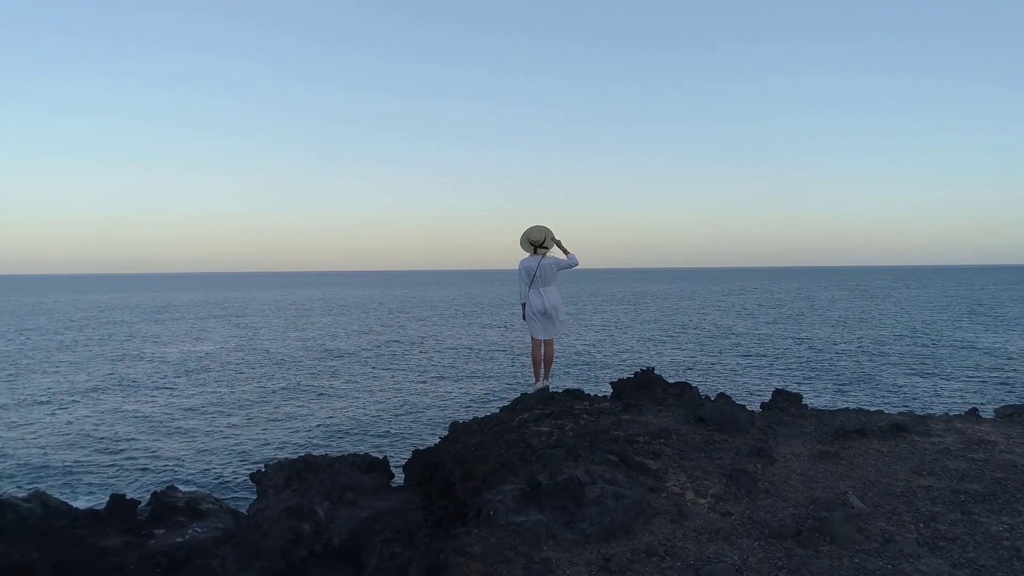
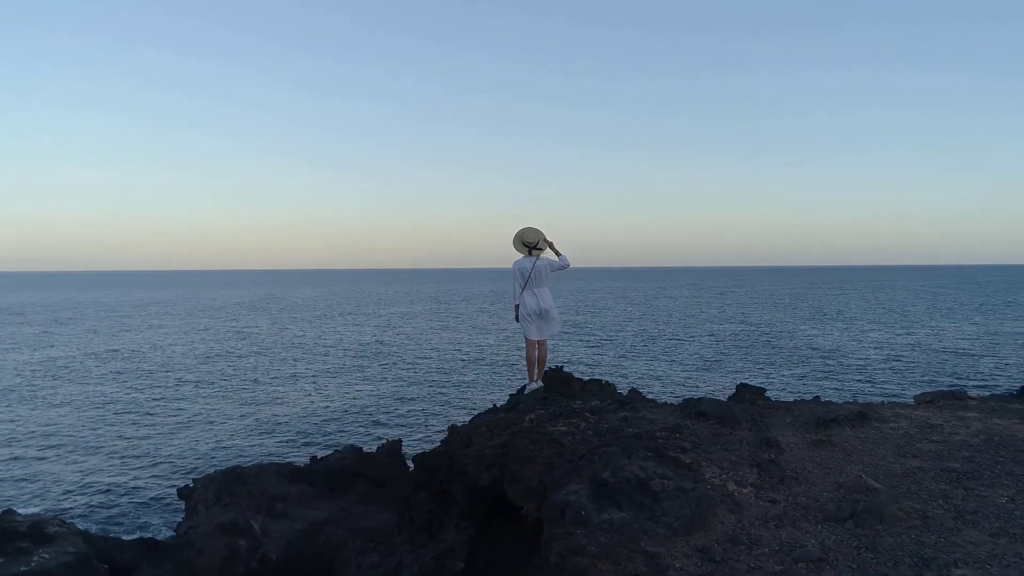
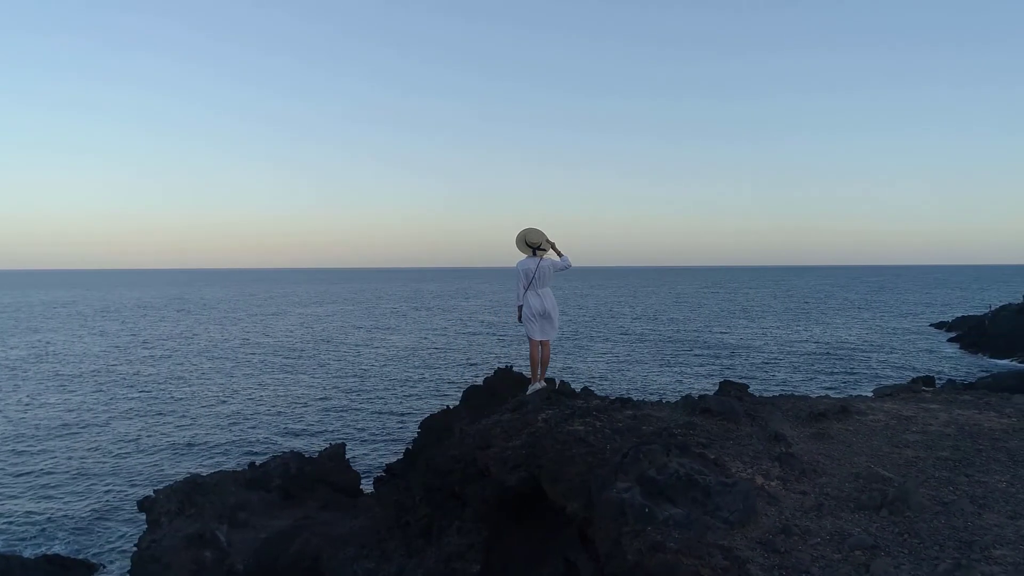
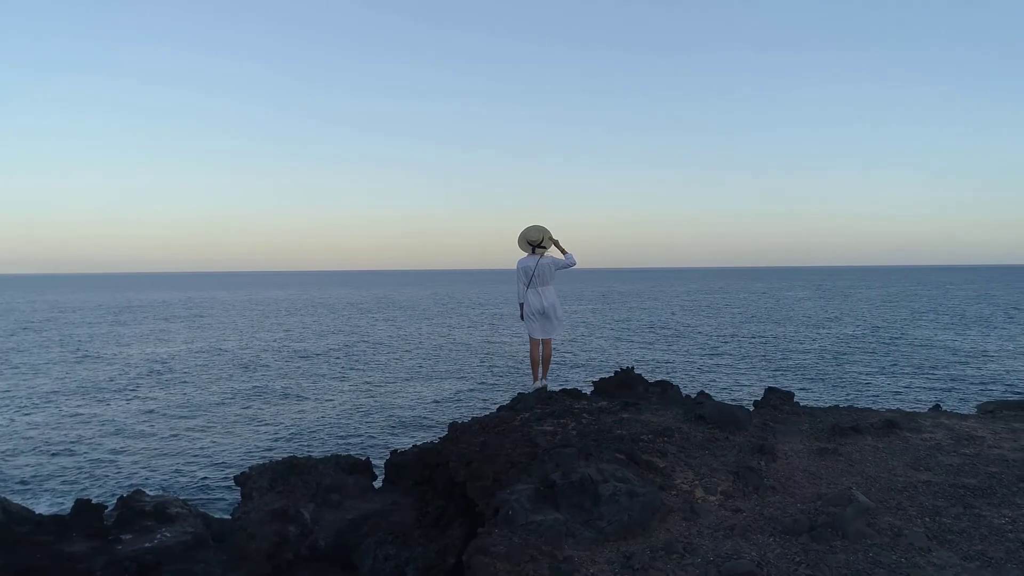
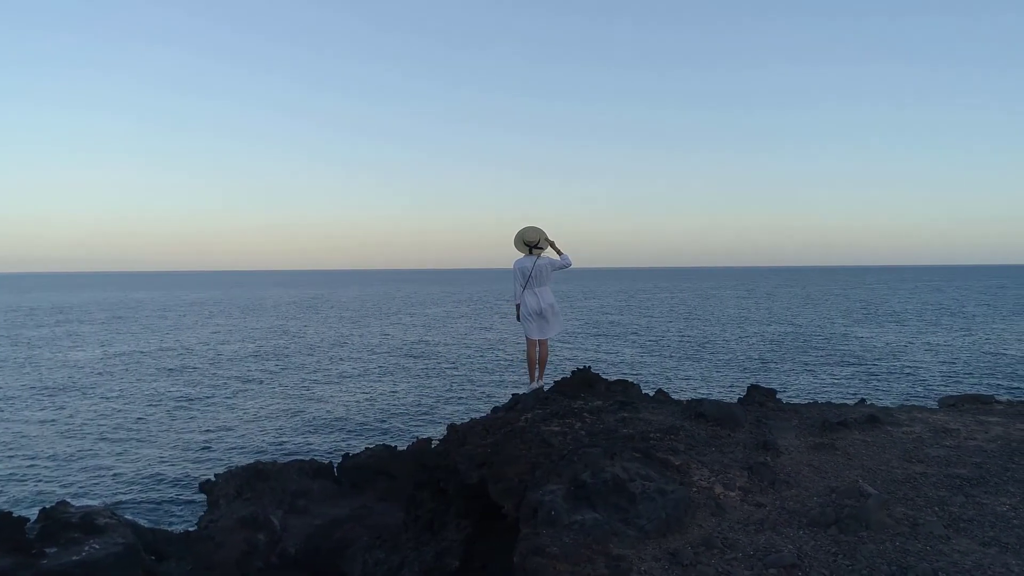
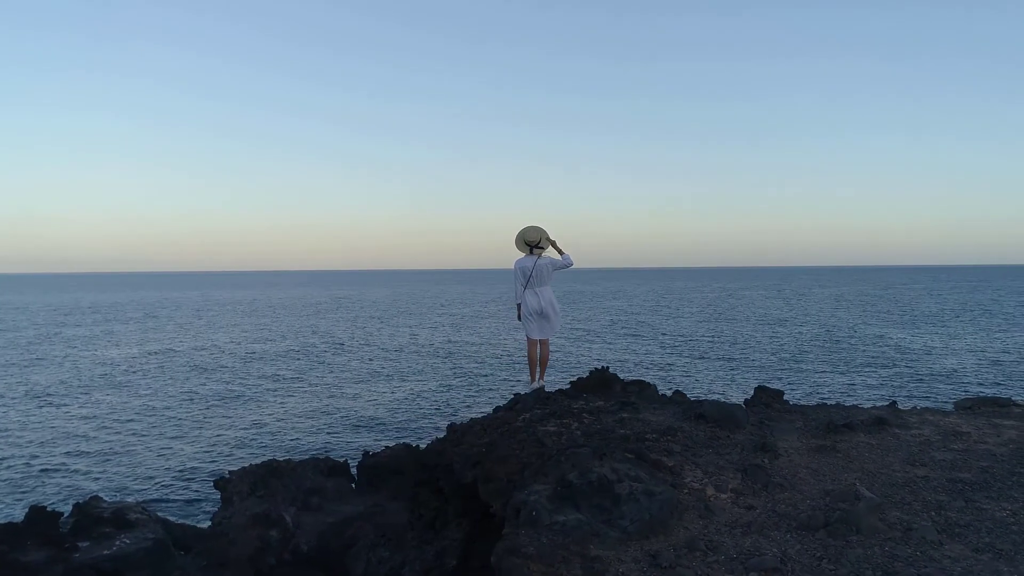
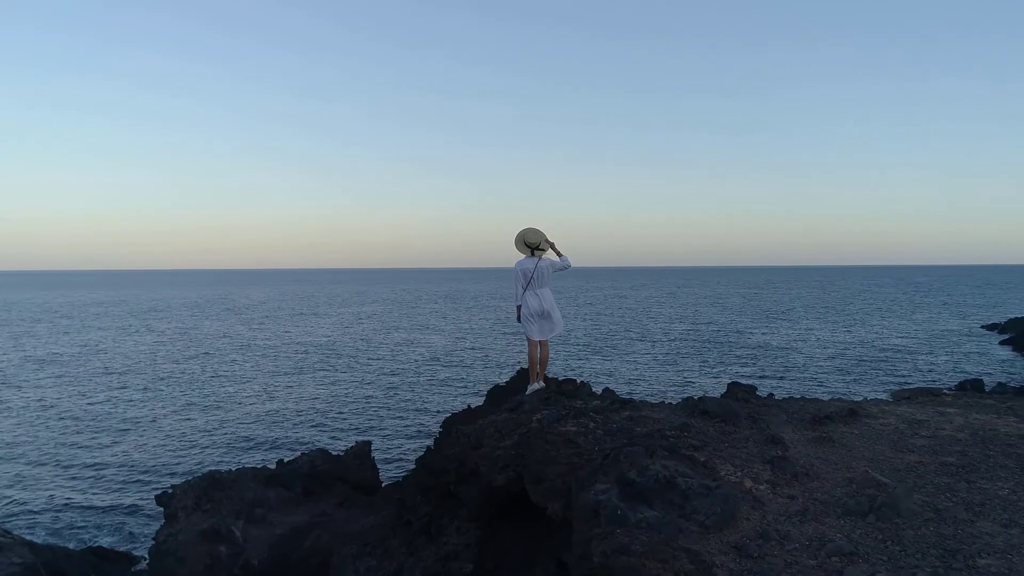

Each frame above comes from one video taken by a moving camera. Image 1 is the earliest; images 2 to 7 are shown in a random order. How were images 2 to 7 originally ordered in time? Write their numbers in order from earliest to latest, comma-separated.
4, 6, 5, 2, 7, 3
